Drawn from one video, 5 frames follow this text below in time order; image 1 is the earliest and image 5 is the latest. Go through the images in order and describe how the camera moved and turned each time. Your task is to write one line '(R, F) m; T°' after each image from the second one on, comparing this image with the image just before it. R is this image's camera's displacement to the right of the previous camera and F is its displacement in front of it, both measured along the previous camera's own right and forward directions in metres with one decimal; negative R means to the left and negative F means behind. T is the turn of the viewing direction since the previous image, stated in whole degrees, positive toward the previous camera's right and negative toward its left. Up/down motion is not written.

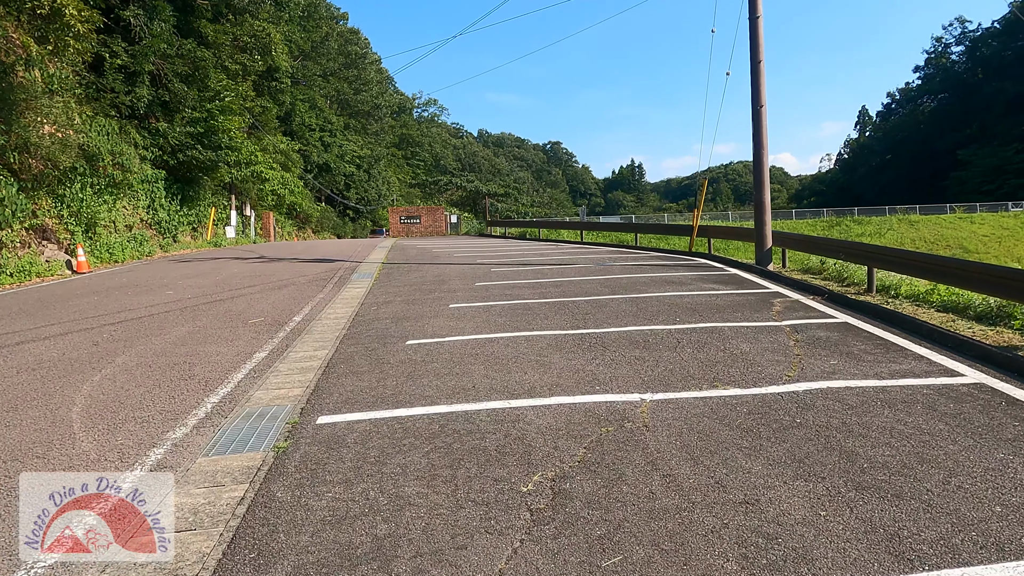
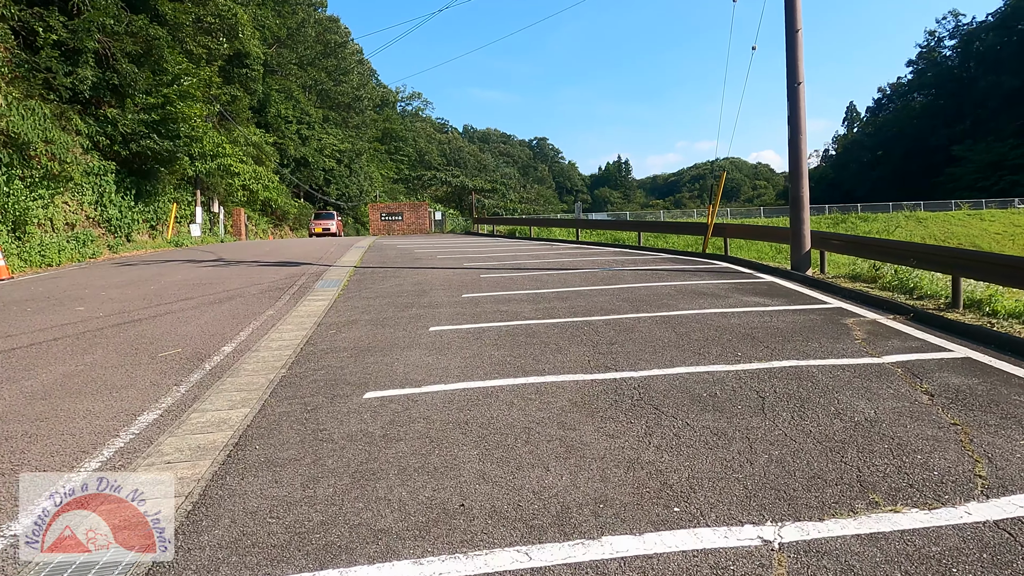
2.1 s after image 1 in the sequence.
(-0.1, +1.9) m; +1°
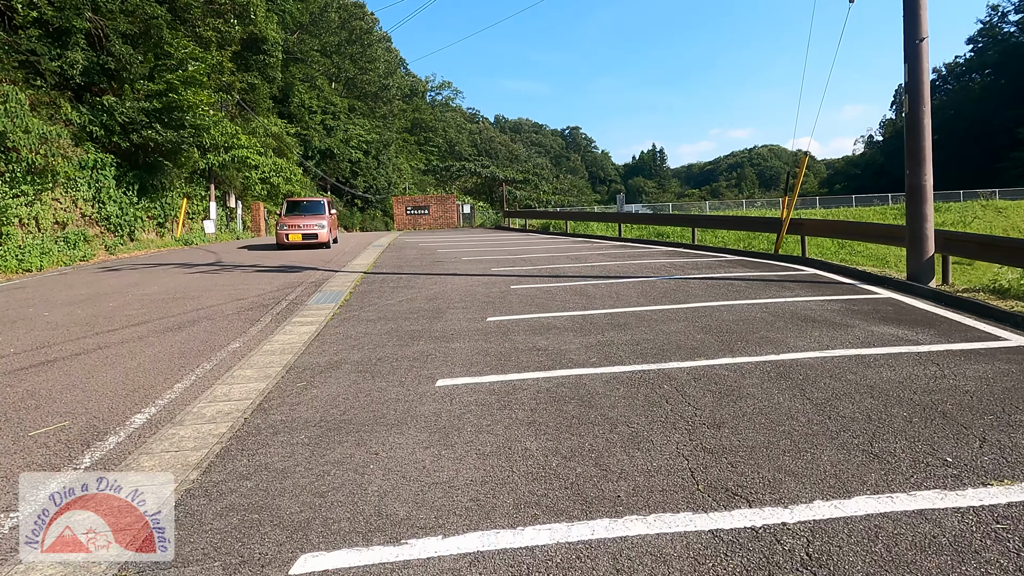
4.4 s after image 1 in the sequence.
(-0.1, +2.1) m; -3°
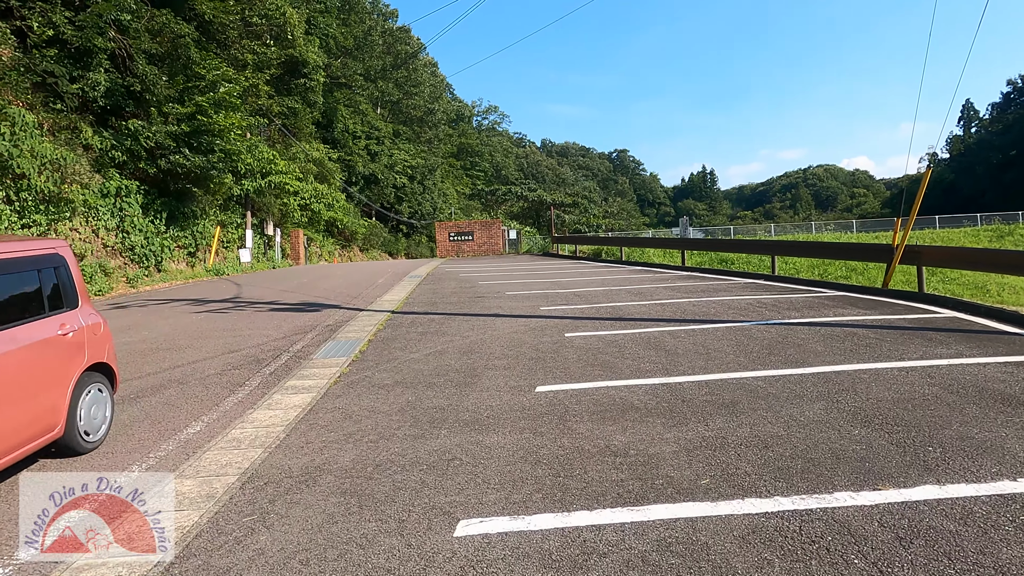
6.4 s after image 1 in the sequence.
(-0.1, +1.8) m; -4°
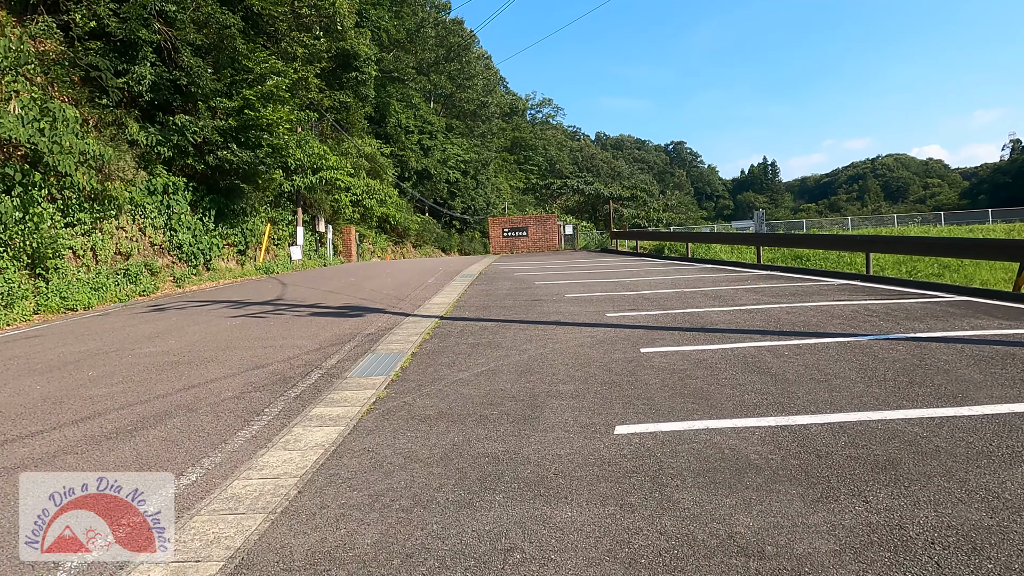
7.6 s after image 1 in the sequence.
(-0.1, +1.1) m; -5°
